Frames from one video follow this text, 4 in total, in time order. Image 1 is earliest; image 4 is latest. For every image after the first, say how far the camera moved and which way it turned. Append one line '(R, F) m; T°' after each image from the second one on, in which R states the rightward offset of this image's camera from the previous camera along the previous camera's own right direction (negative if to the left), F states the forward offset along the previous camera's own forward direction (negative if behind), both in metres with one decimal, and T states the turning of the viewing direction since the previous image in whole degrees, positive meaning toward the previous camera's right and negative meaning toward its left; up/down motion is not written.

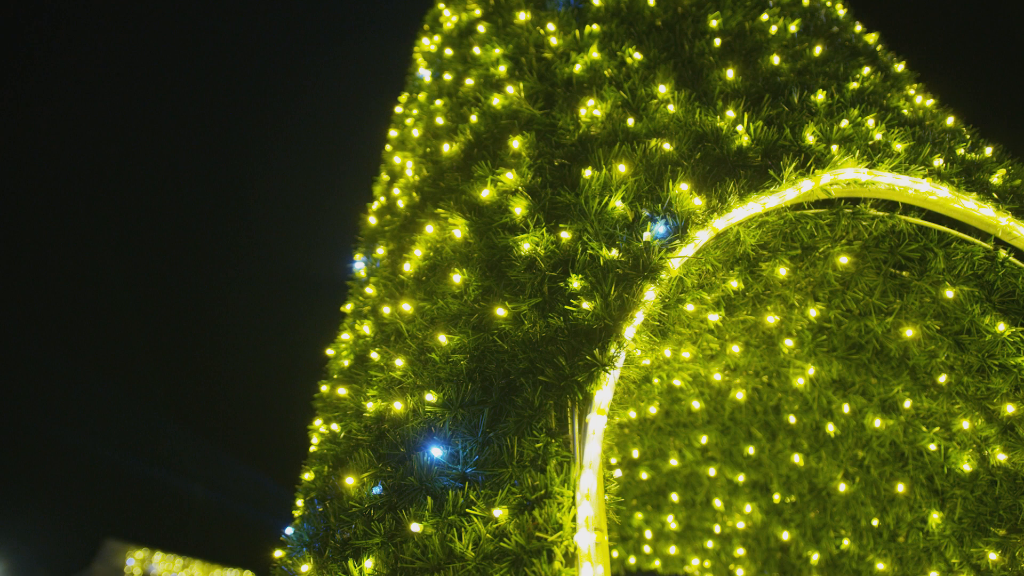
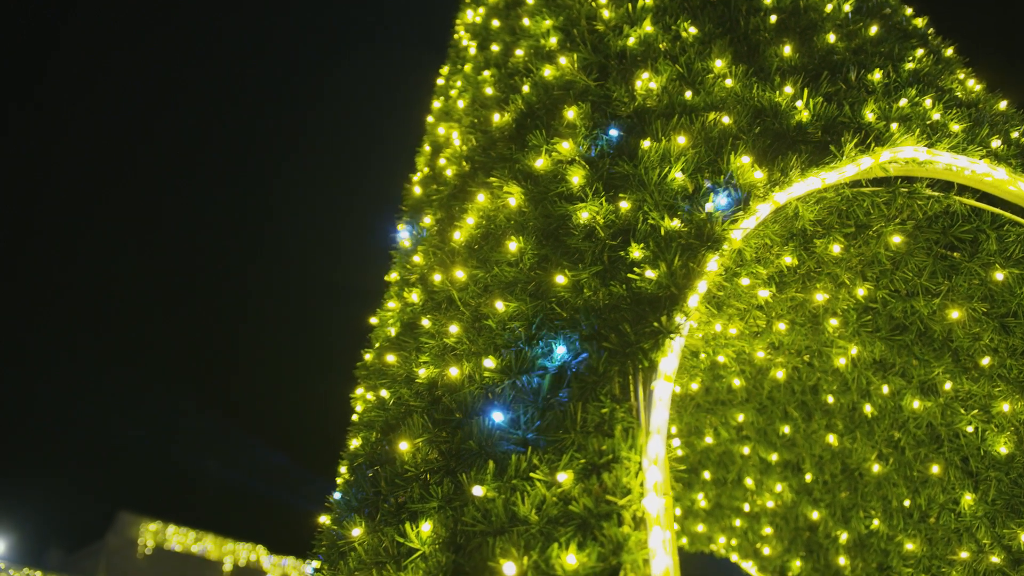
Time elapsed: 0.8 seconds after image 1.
(-0.2, 0.0) m; -1°
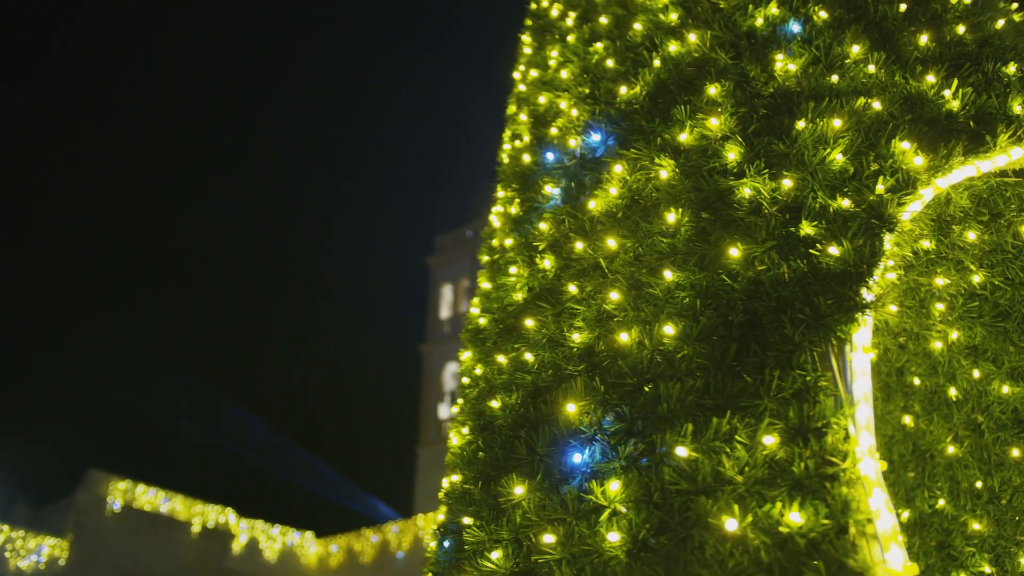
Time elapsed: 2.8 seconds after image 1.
(-0.7, -0.1) m; +2°
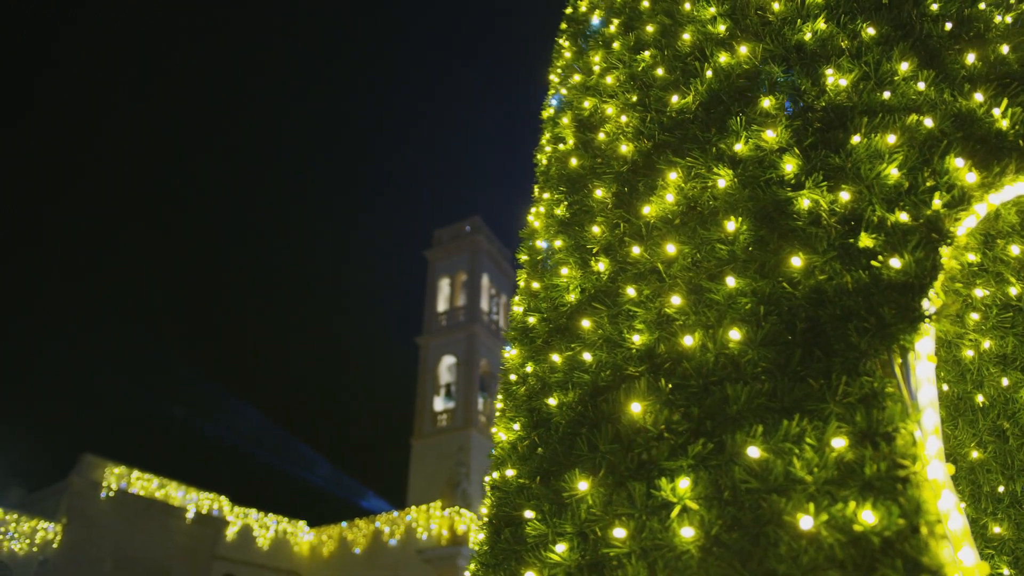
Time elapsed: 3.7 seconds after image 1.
(-0.3, -0.1) m; 0°
